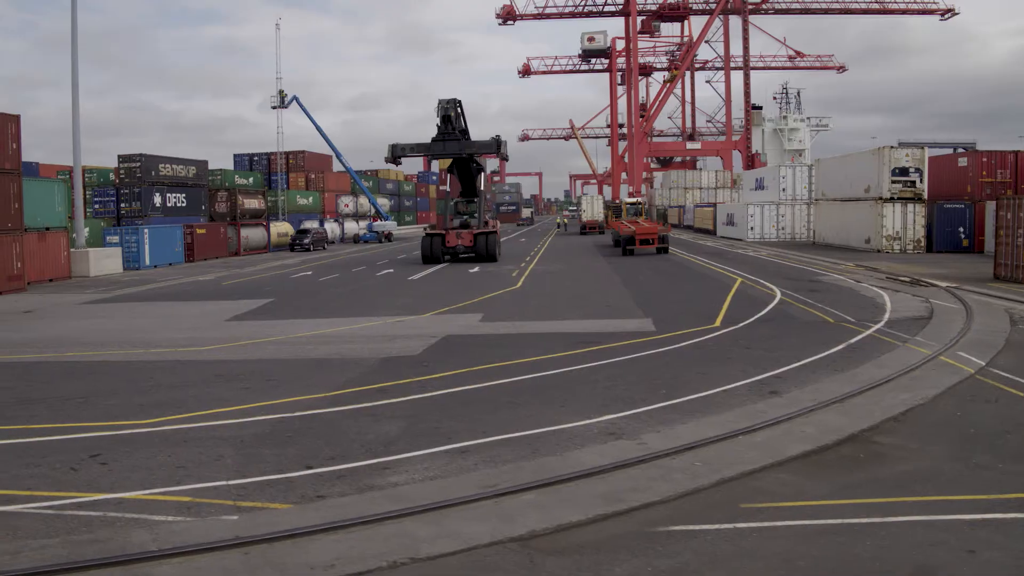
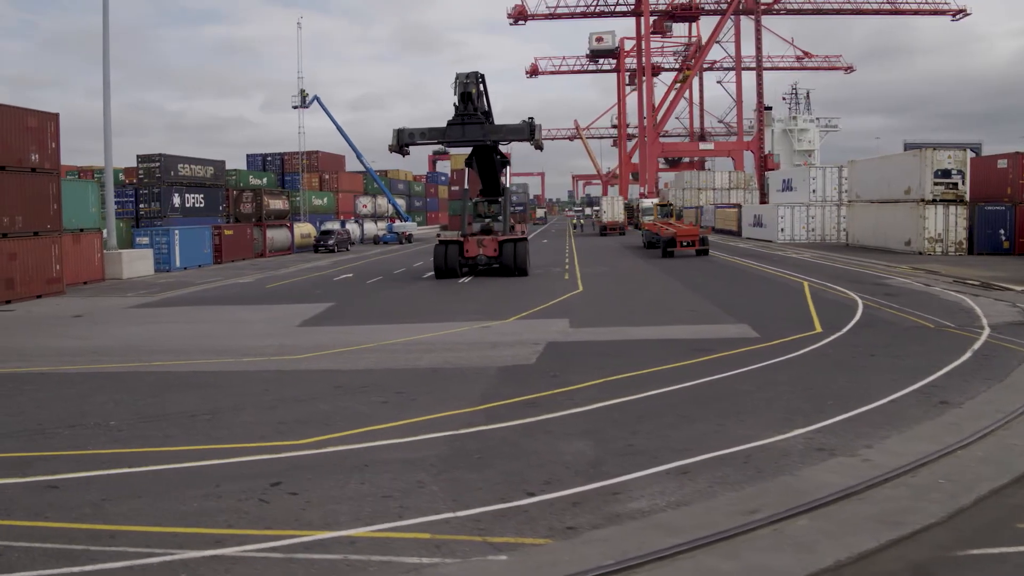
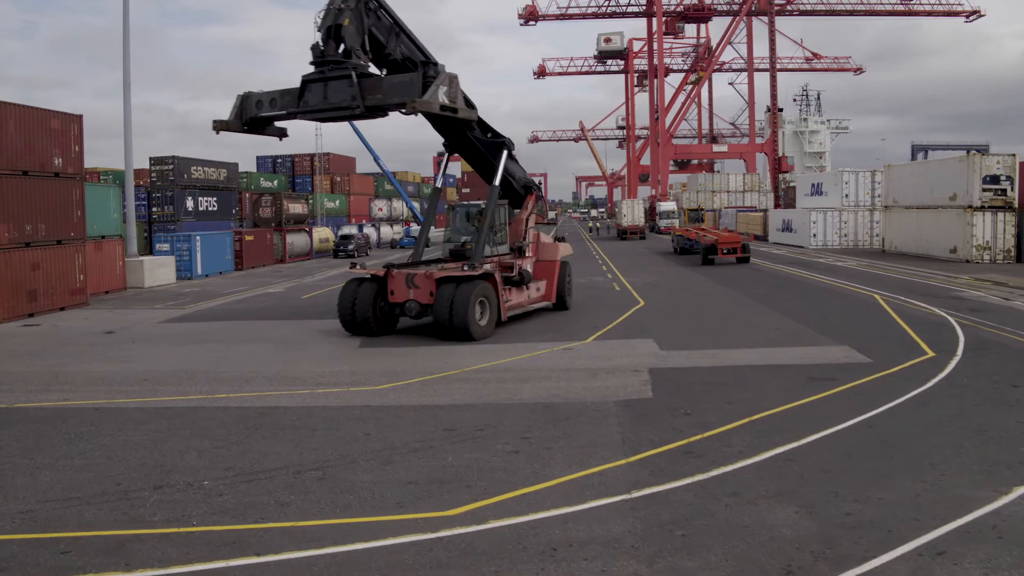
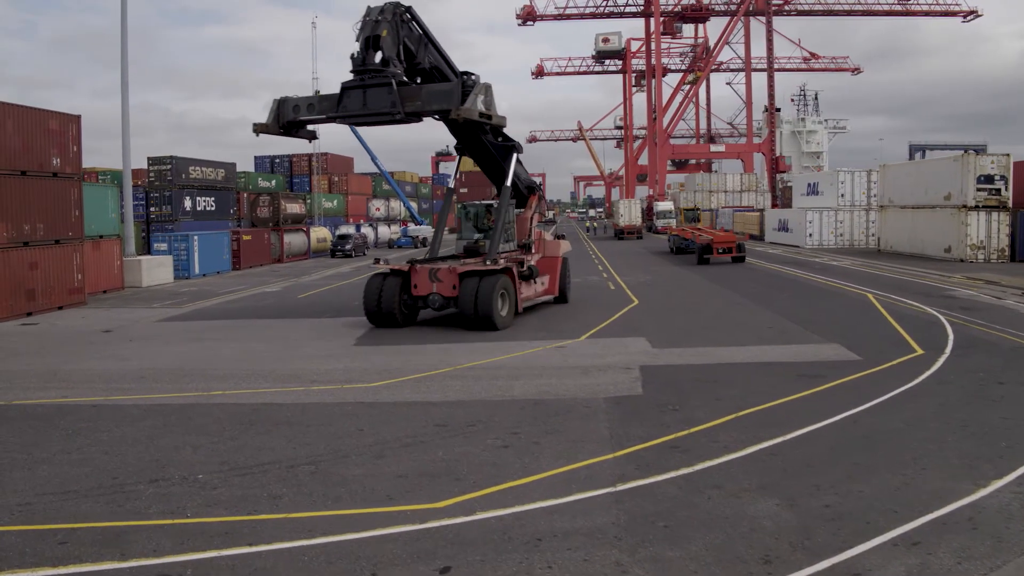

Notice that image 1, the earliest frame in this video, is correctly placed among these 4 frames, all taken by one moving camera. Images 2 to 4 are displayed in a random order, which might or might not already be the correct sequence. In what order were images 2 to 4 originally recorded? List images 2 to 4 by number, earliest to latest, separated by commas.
2, 4, 3
